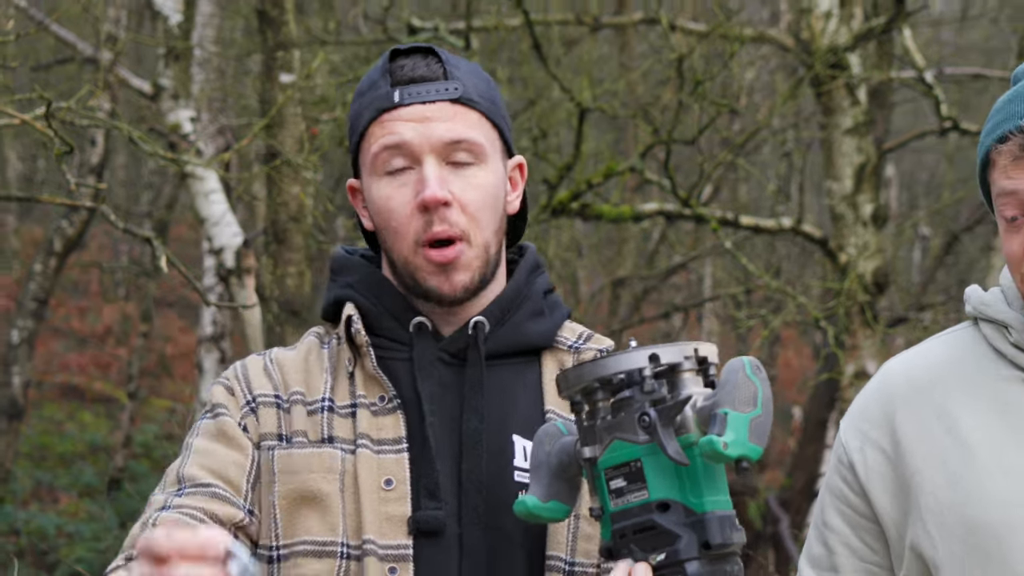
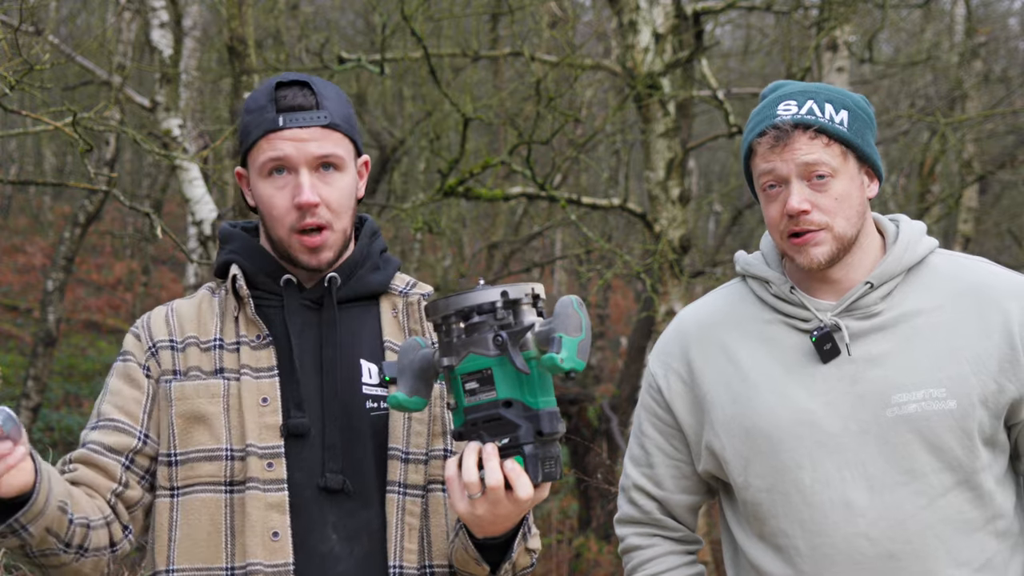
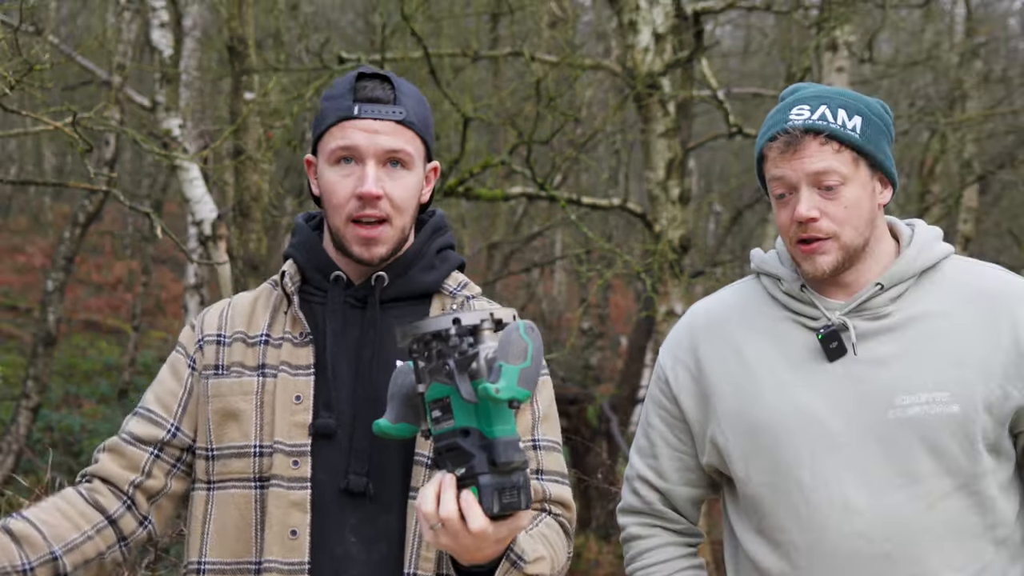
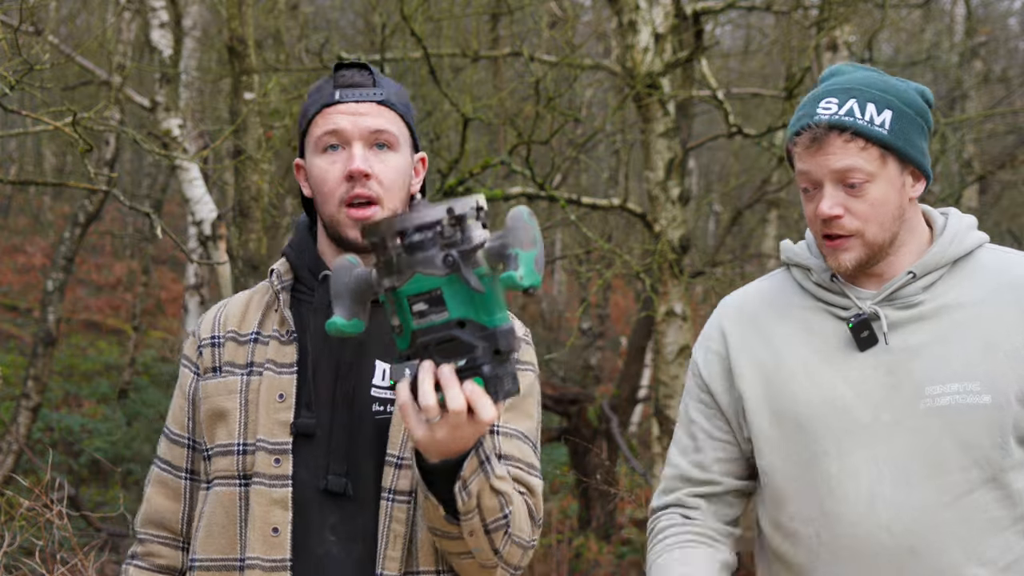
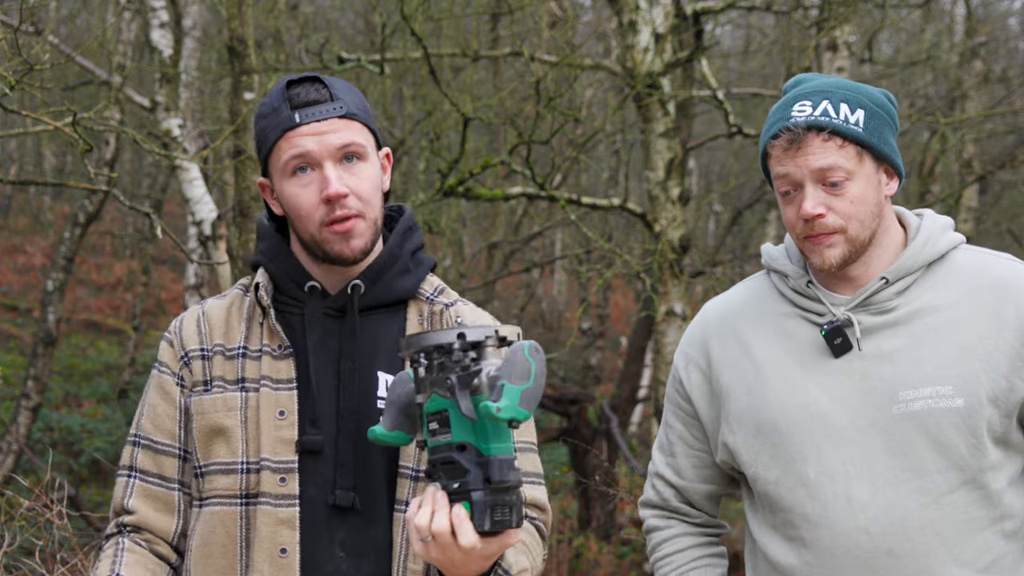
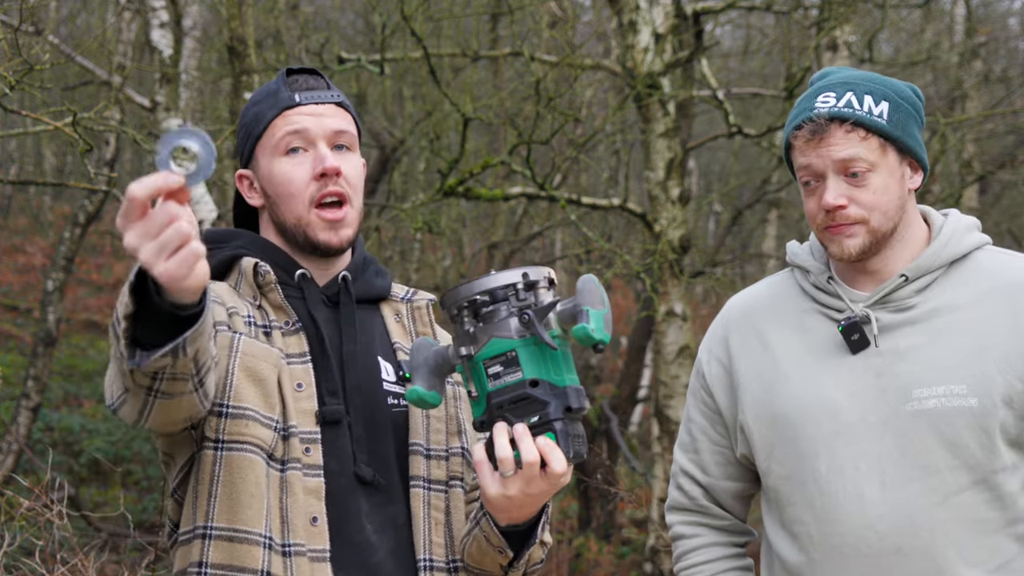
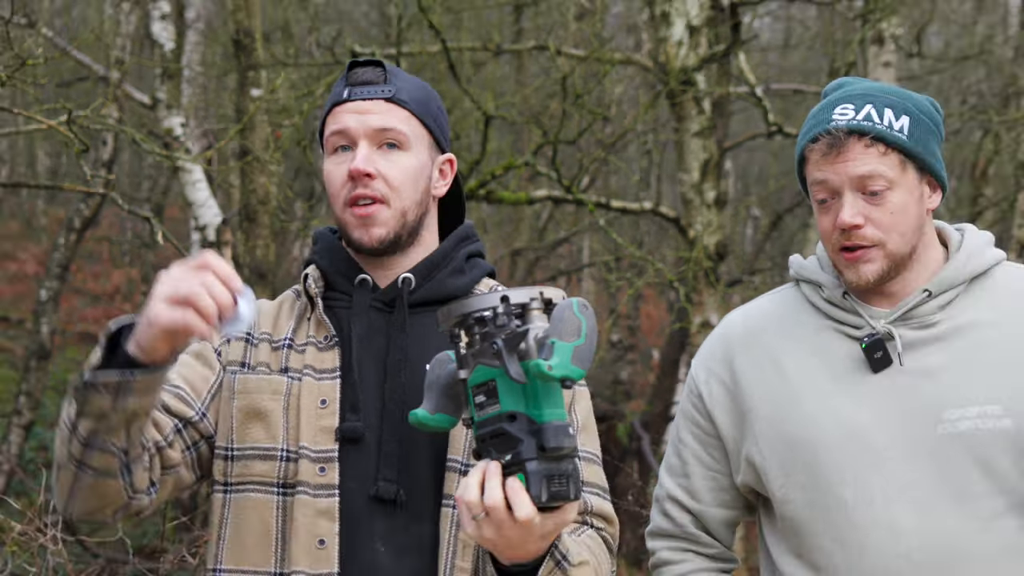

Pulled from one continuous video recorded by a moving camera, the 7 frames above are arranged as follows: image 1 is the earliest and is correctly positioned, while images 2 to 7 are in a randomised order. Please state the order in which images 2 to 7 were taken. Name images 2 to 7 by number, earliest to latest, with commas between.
7, 3, 2, 6, 5, 4
